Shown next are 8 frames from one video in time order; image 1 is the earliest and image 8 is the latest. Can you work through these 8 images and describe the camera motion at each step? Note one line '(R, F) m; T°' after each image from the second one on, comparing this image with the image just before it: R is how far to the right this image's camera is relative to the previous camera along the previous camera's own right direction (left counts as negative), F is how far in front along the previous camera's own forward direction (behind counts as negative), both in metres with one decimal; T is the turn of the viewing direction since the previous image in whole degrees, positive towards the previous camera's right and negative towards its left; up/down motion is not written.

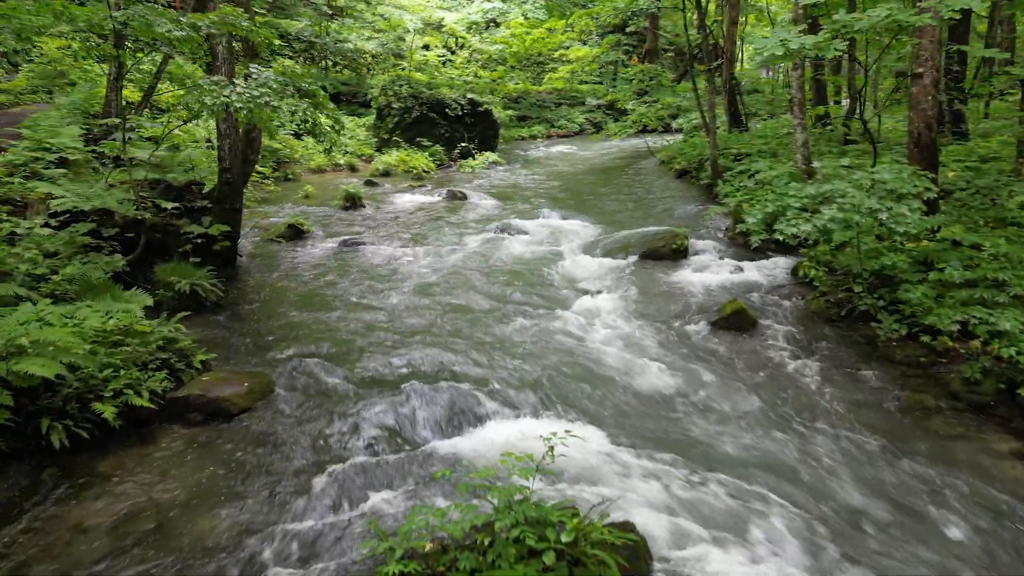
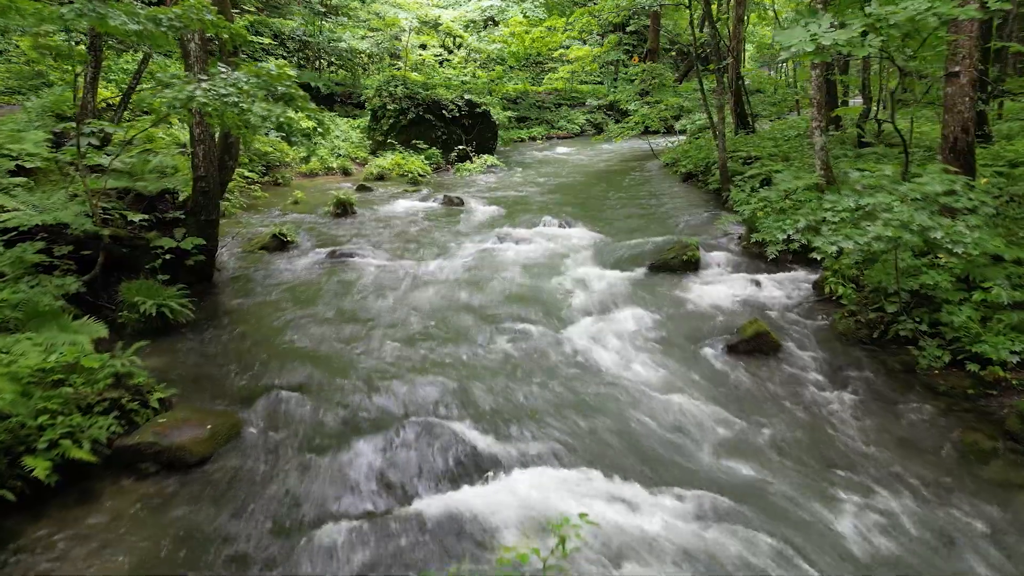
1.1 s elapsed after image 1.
(0.0, +0.6) m; 0°
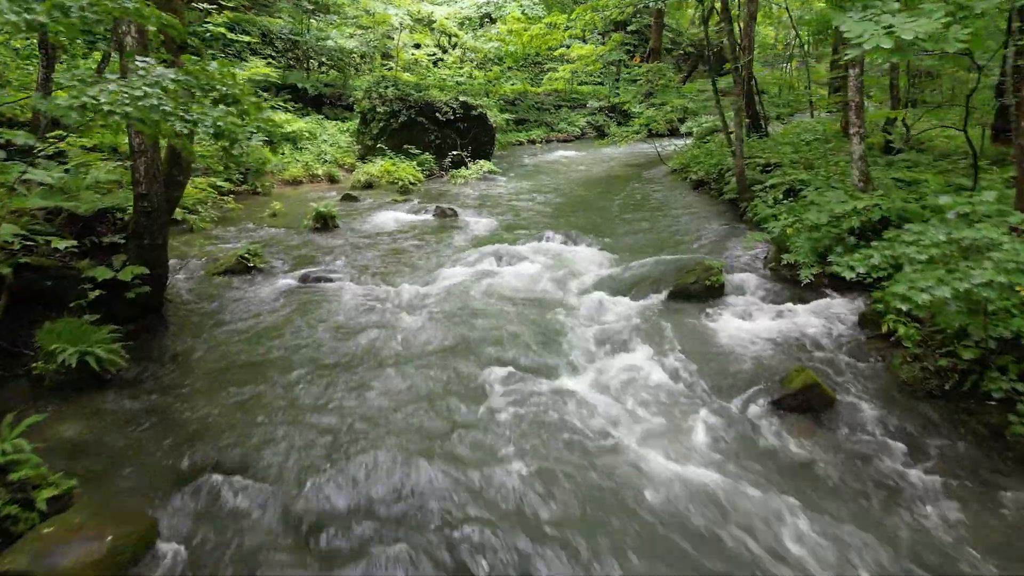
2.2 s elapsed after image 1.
(0.0, +1.0) m; 0°
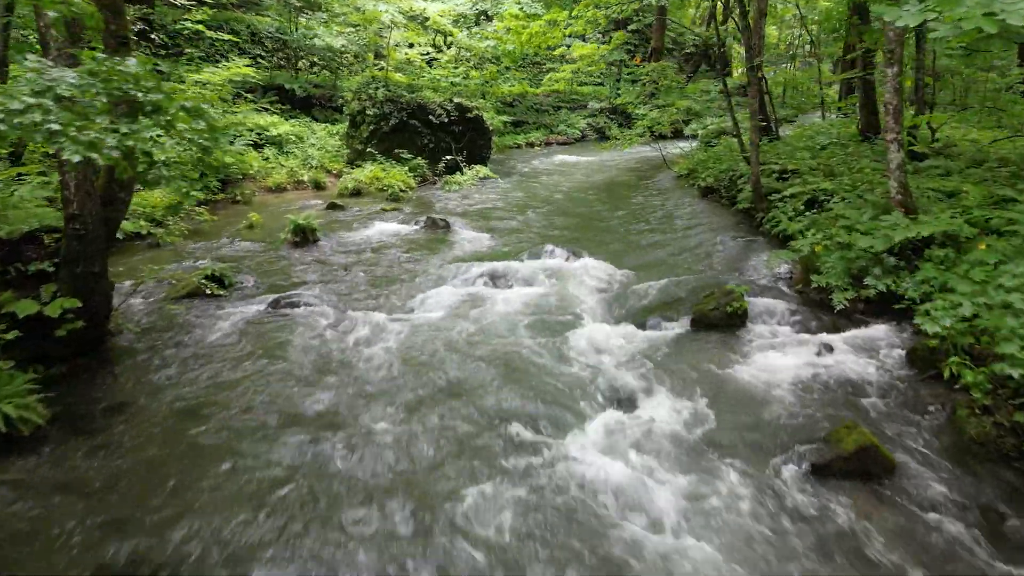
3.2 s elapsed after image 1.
(0.0, +0.8) m; 0°
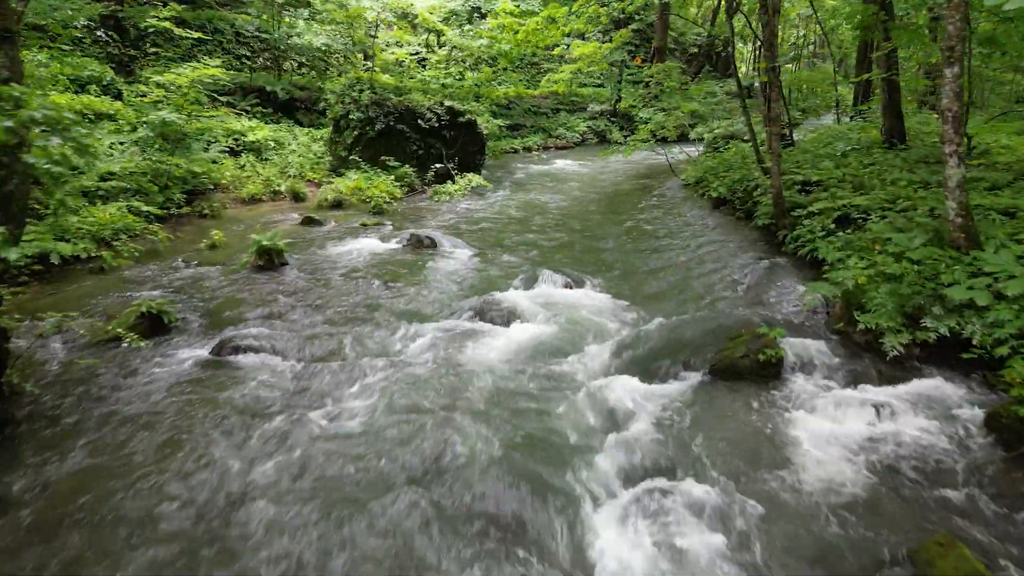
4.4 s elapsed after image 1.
(+0.1, +1.0) m; 0°
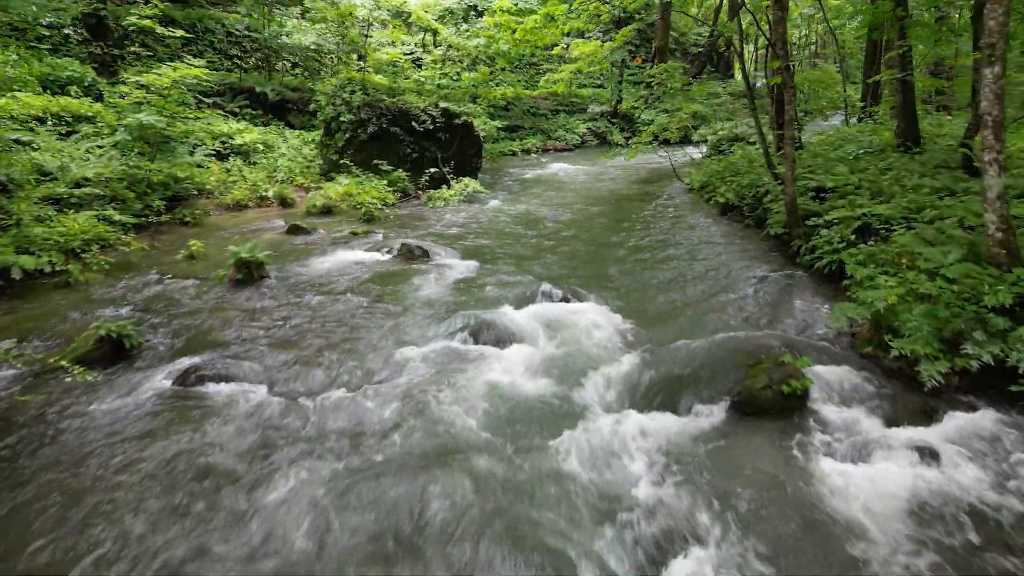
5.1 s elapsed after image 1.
(0.0, +0.5) m; 0°
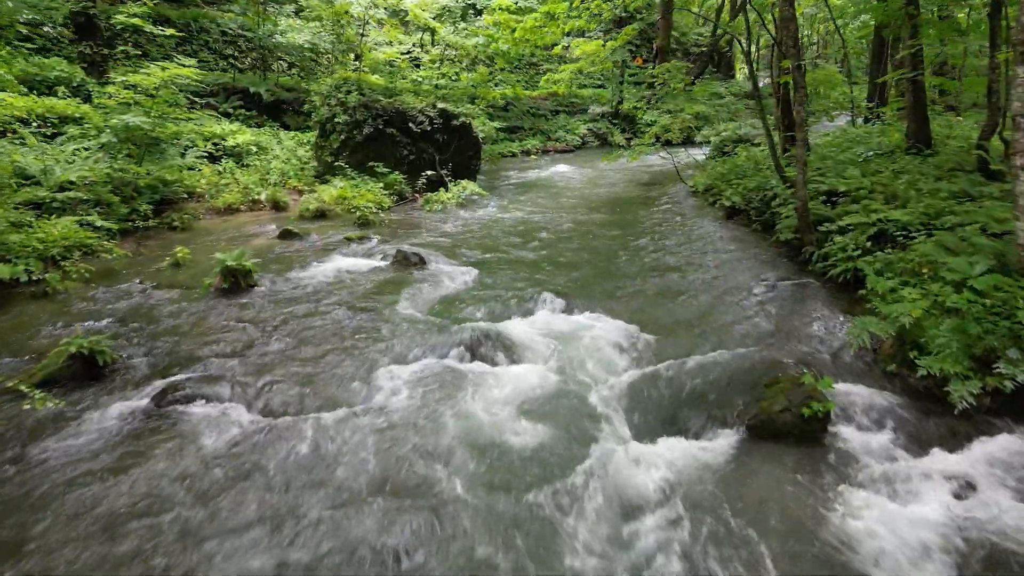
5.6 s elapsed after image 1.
(0.0, +0.3) m; 0°
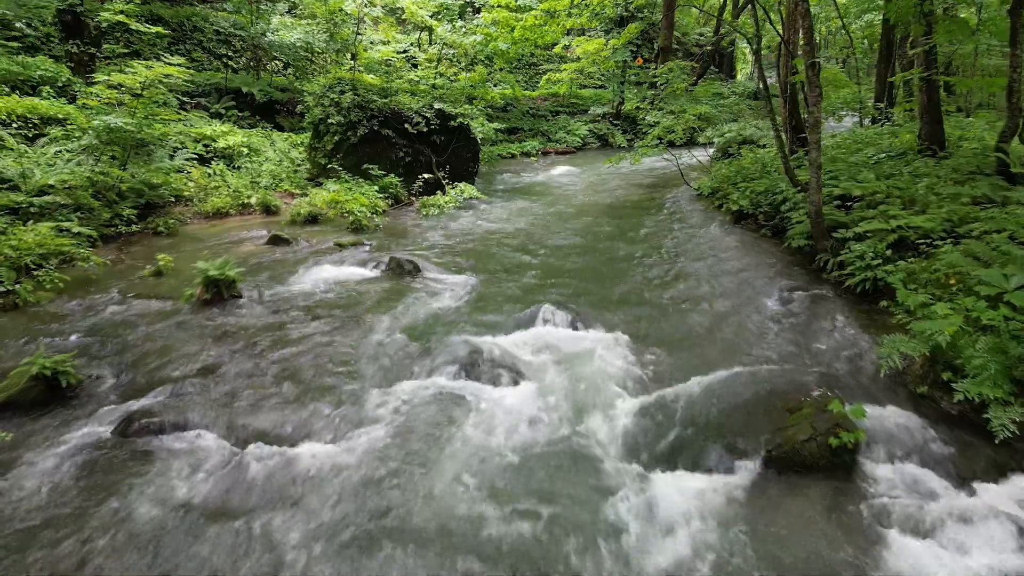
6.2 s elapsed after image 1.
(0.0, +0.4) m; 0°
